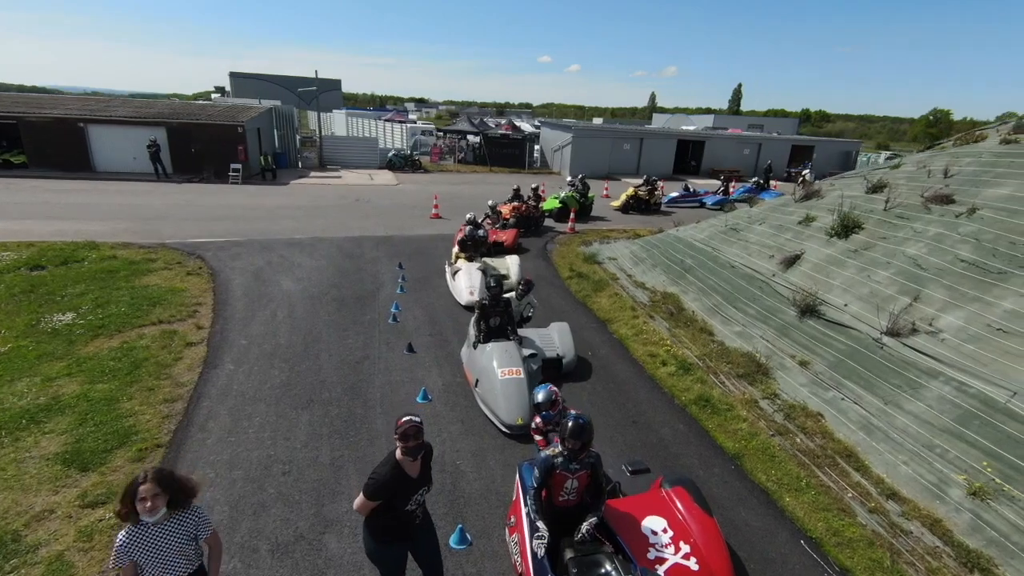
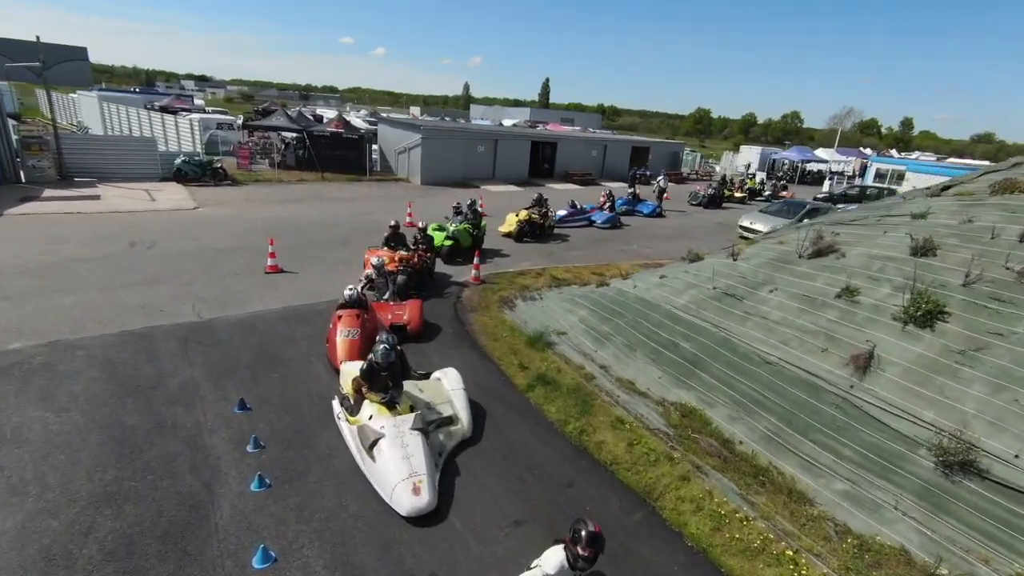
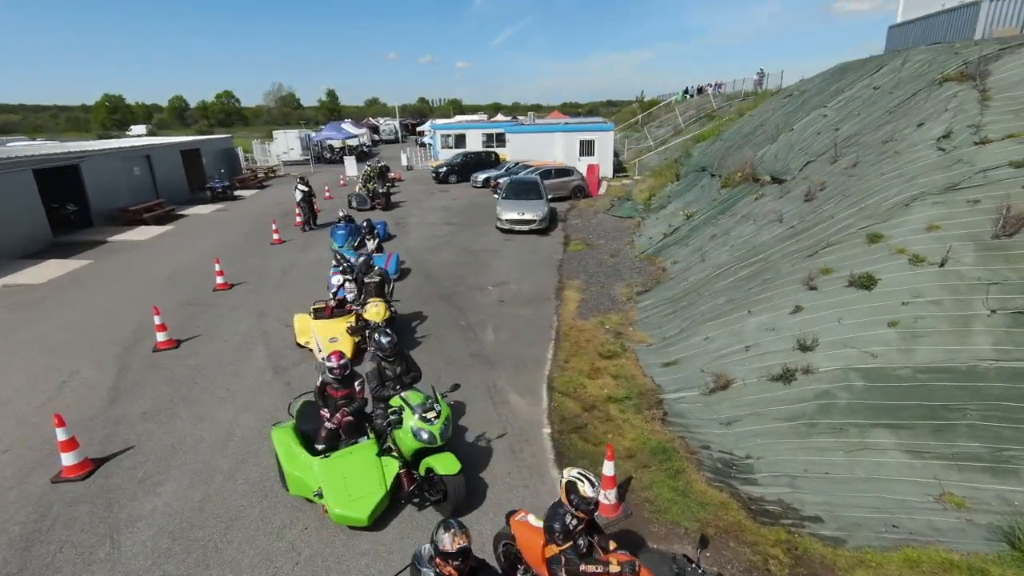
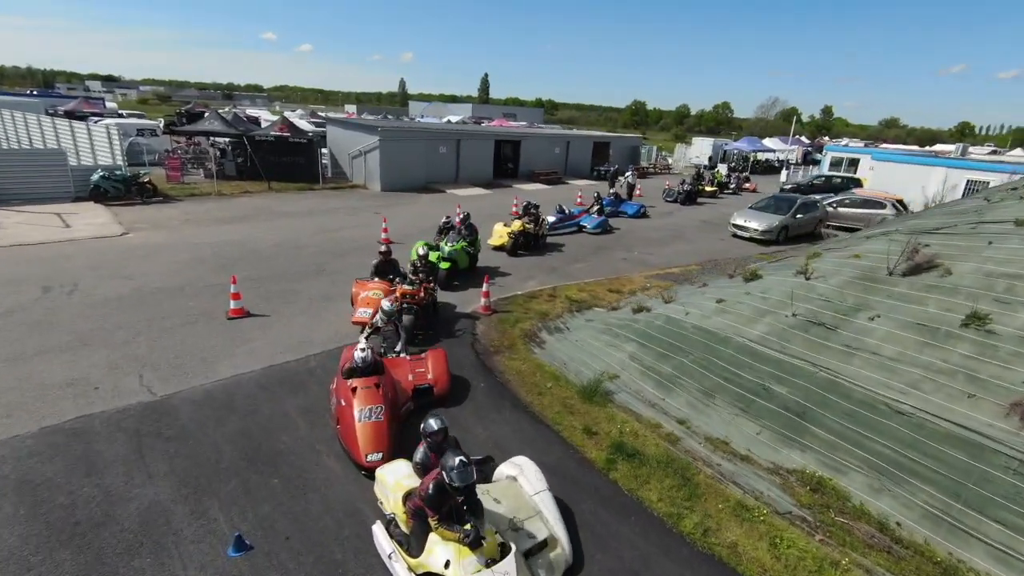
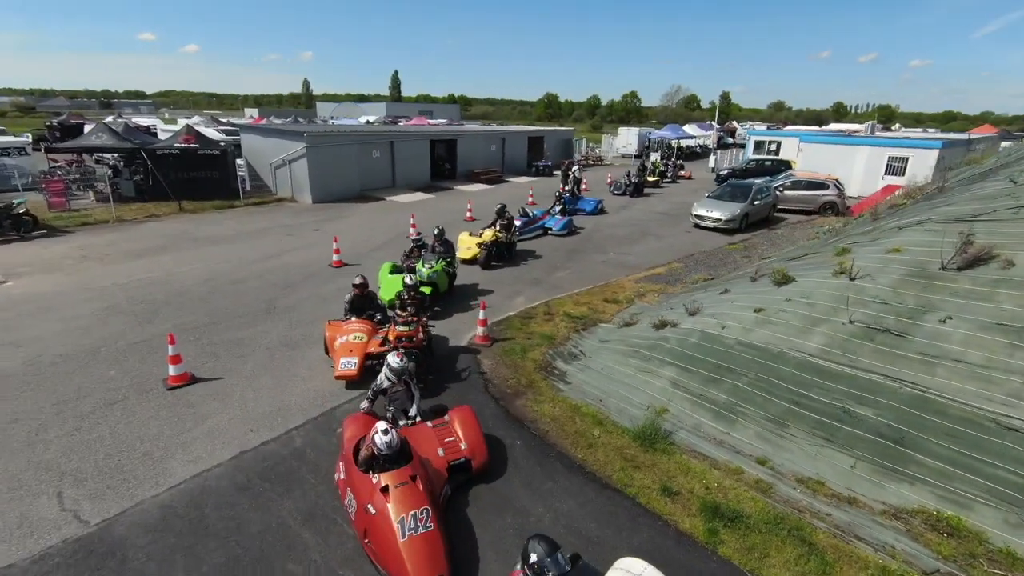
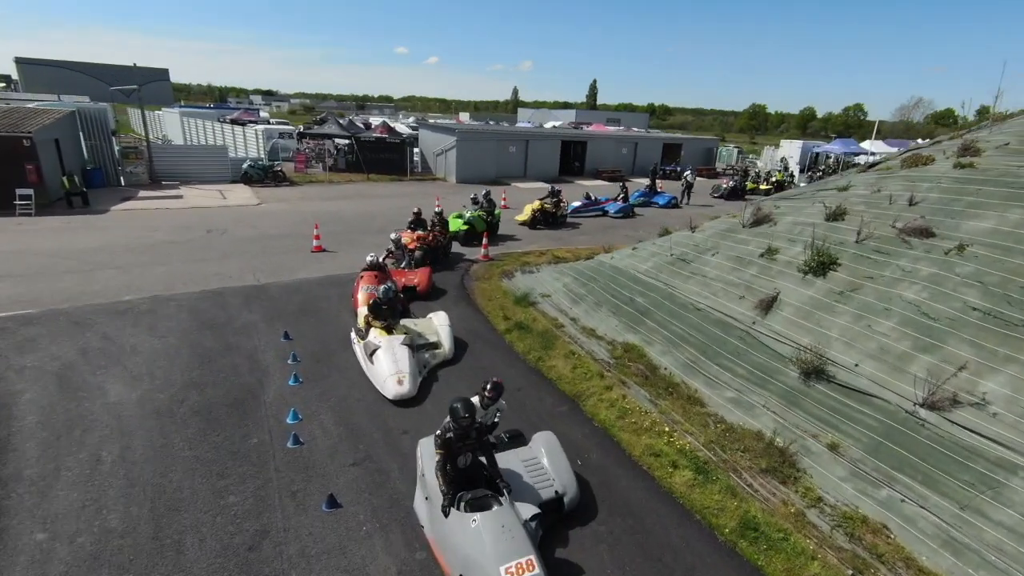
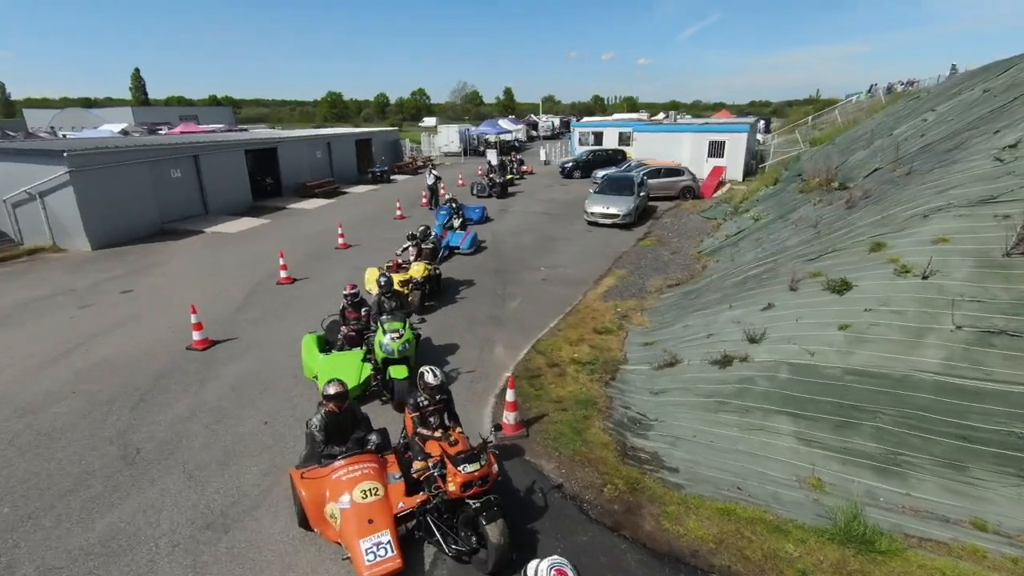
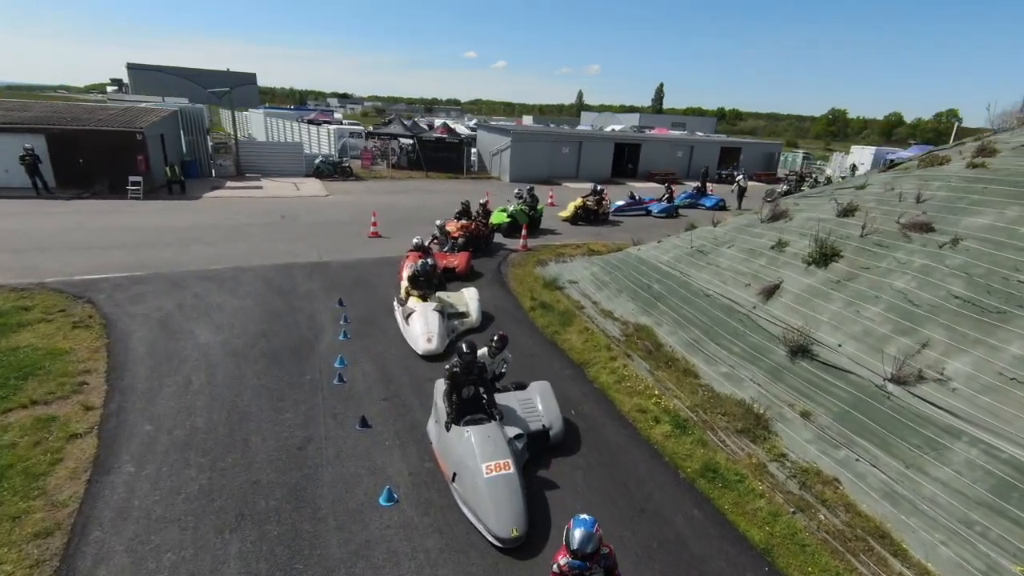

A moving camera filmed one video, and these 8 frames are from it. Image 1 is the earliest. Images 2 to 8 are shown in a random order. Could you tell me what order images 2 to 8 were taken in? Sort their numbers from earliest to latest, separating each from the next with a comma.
8, 6, 2, 4, 5, 7, 3
